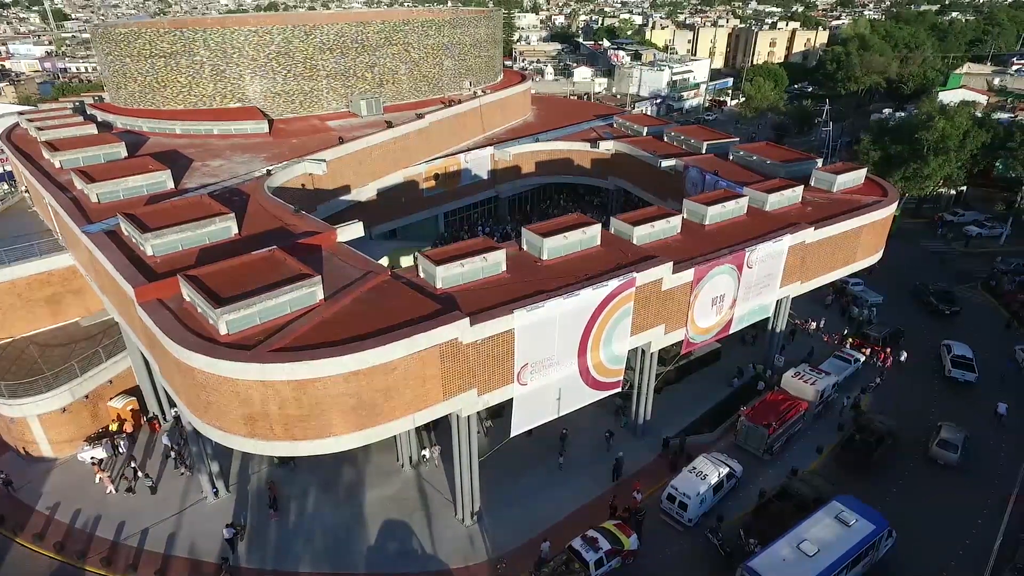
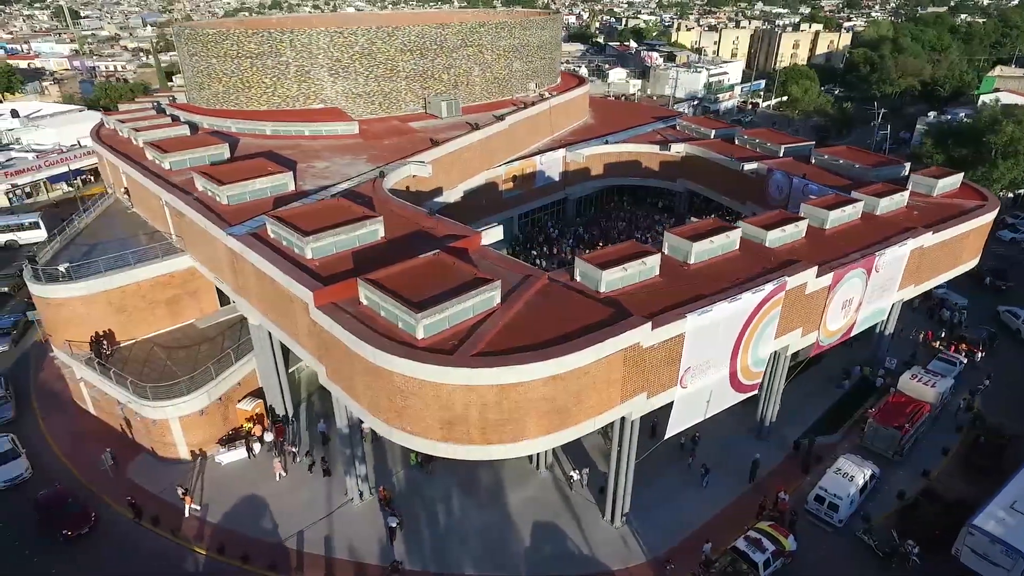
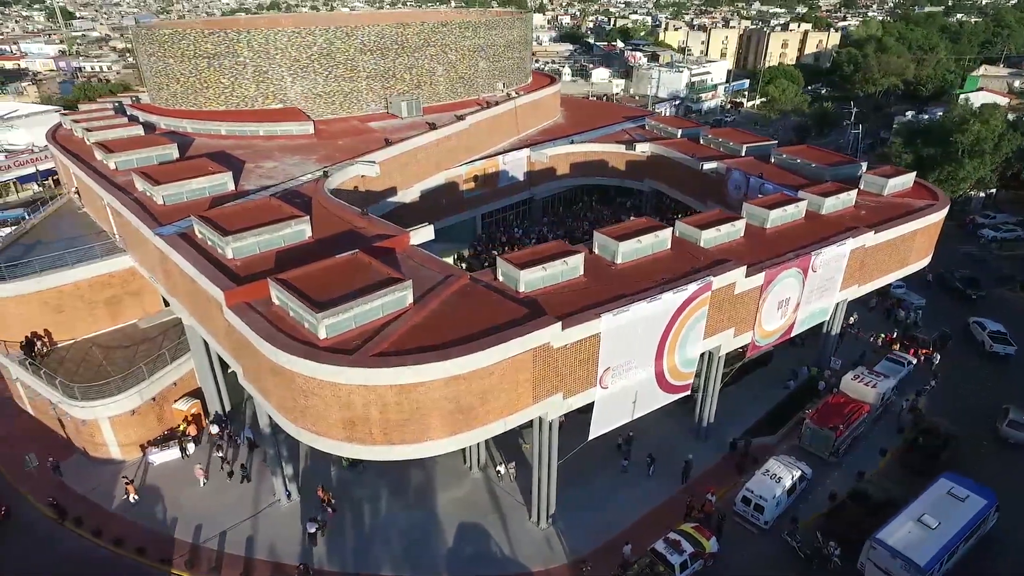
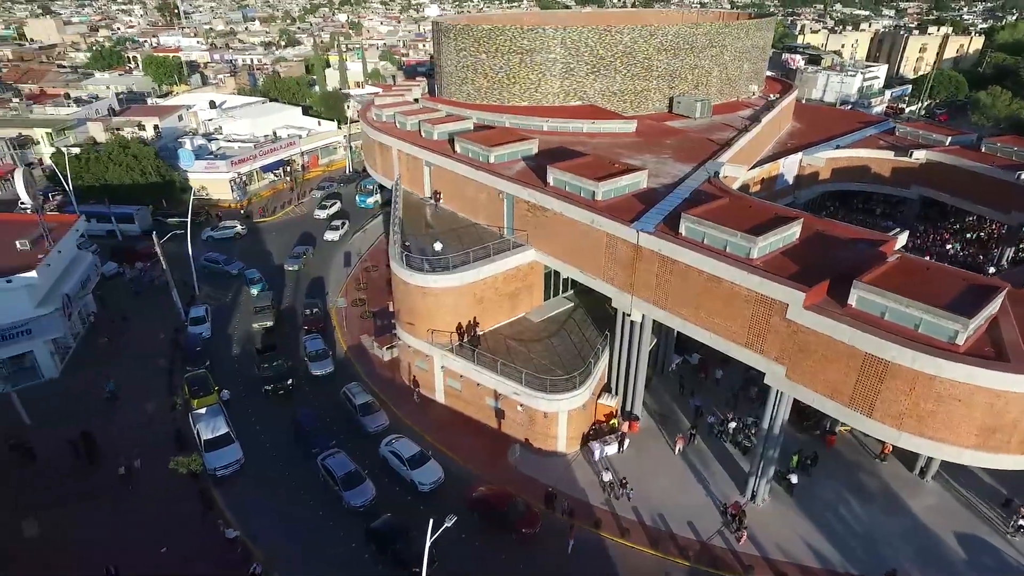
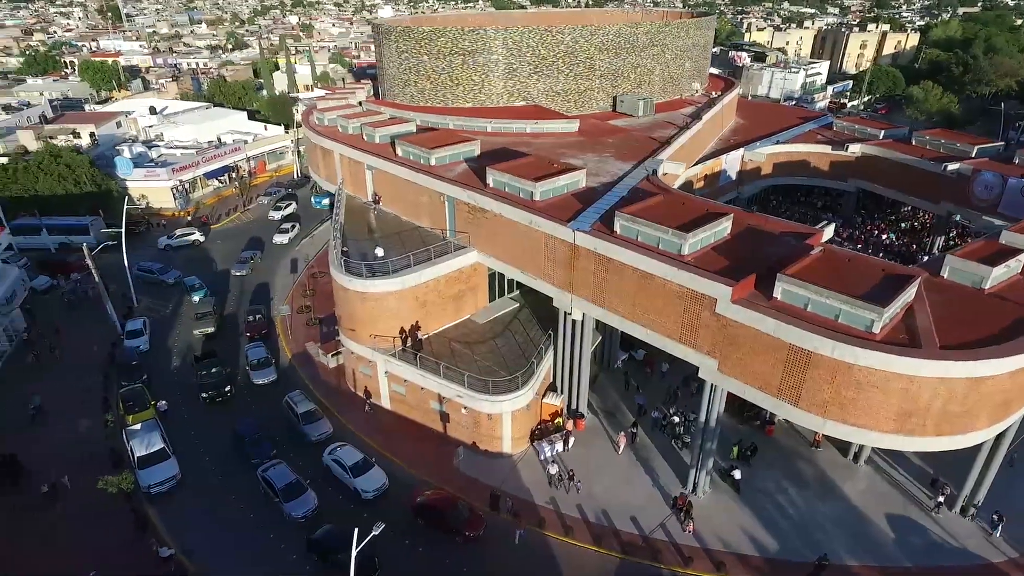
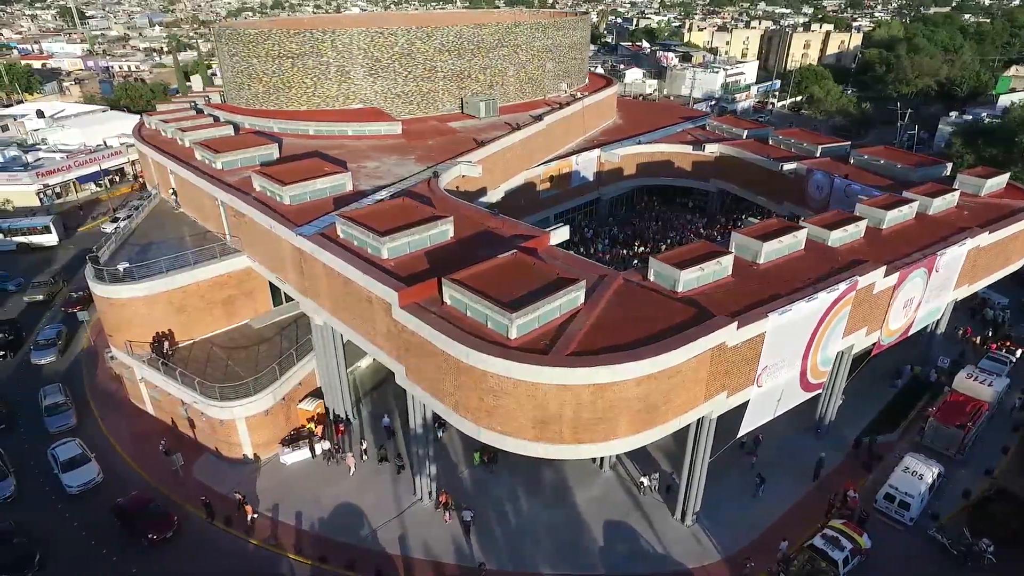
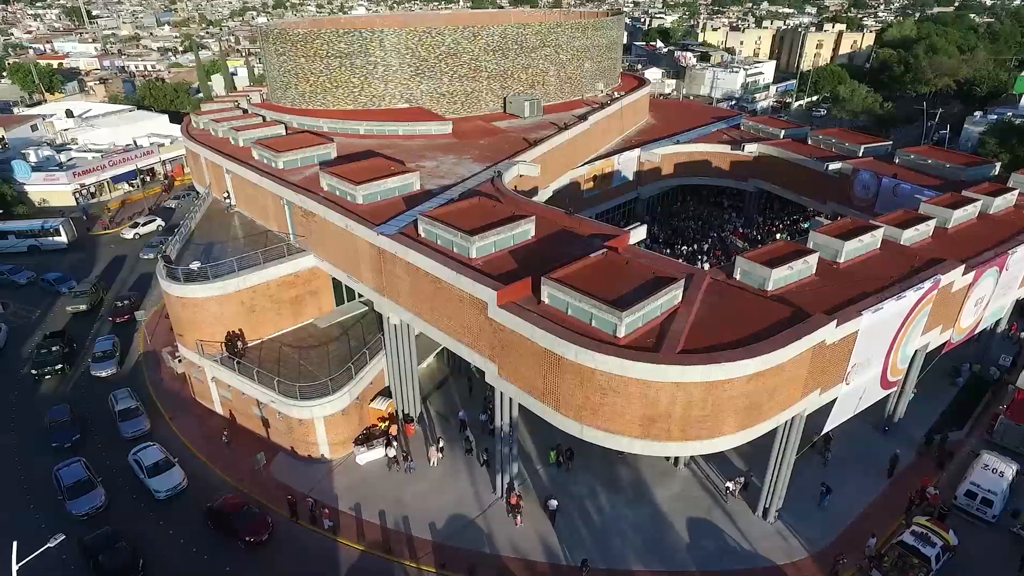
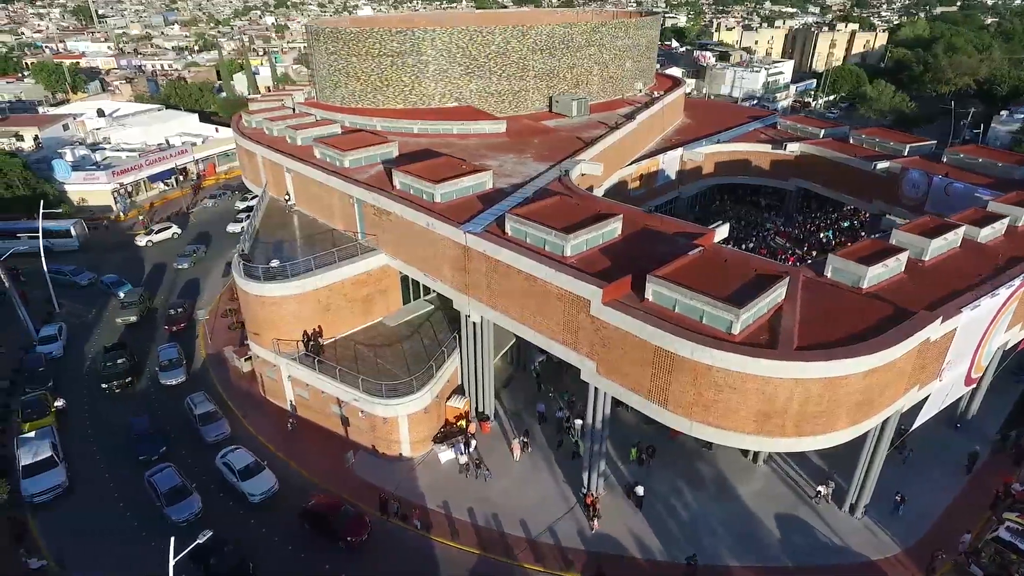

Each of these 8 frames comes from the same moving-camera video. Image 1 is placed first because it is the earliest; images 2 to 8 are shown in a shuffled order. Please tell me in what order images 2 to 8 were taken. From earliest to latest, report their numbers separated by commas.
3, 2, 6, 7, 8, 5, 4
